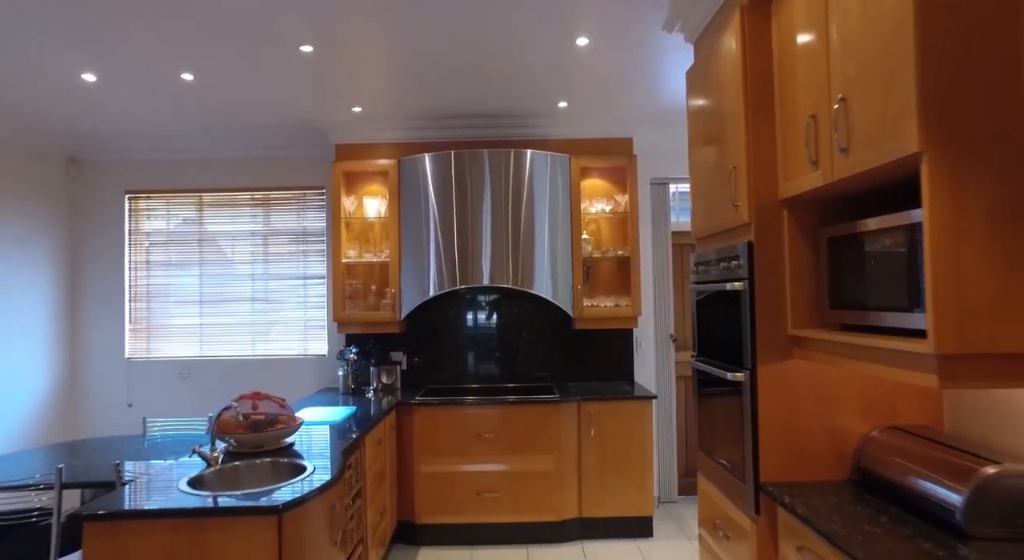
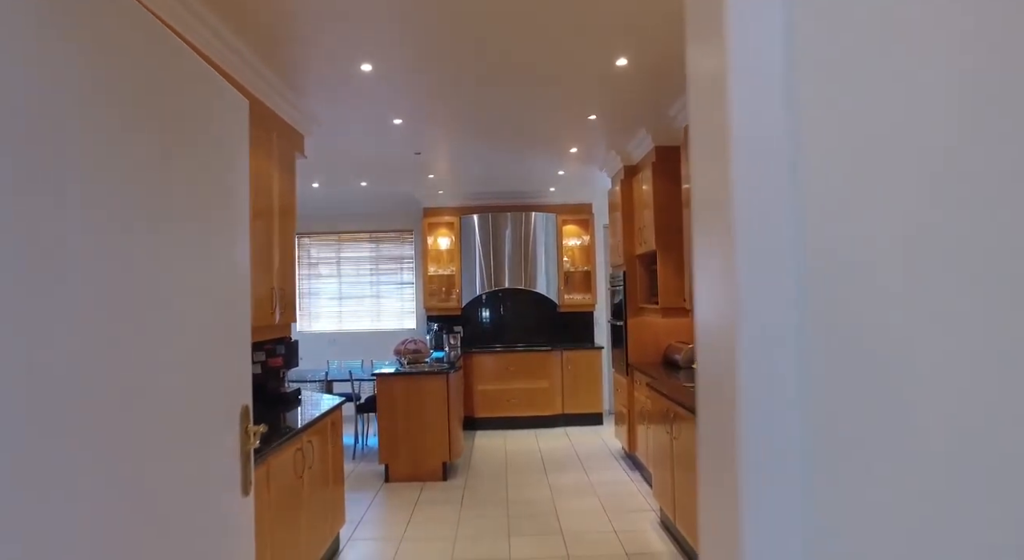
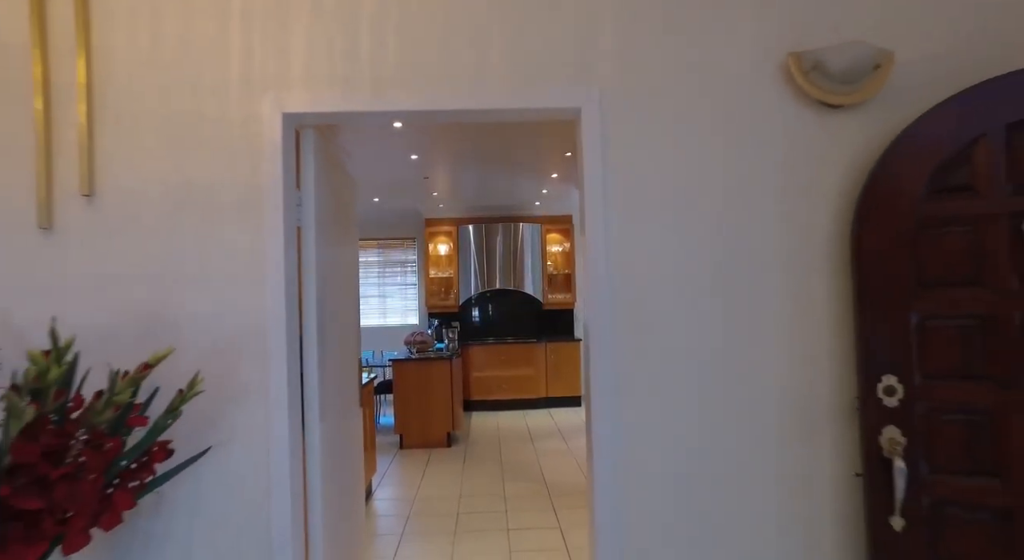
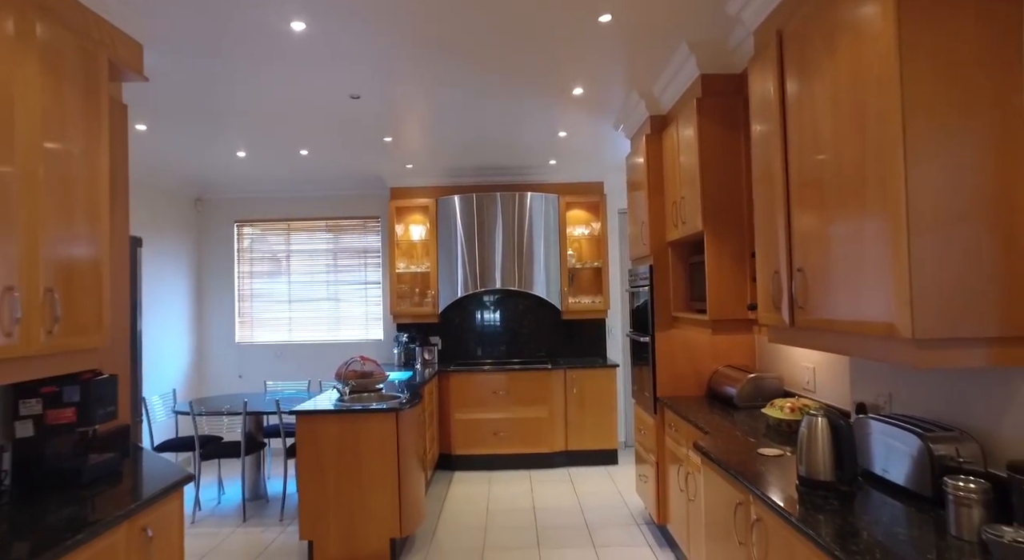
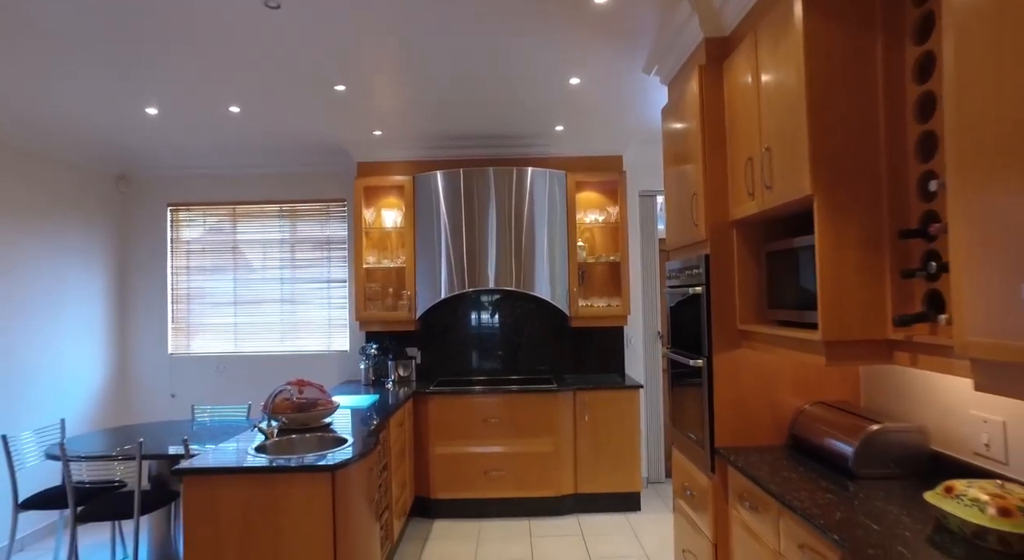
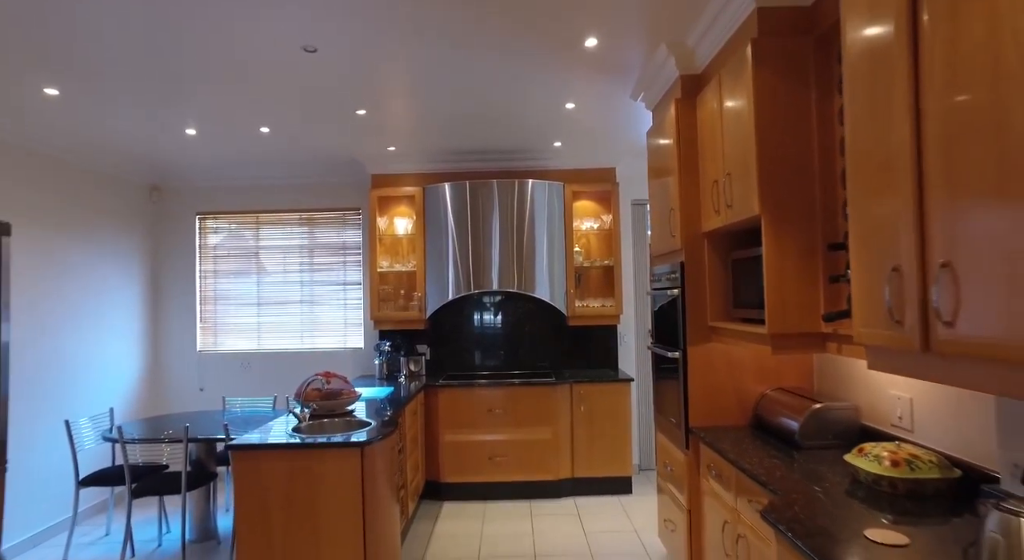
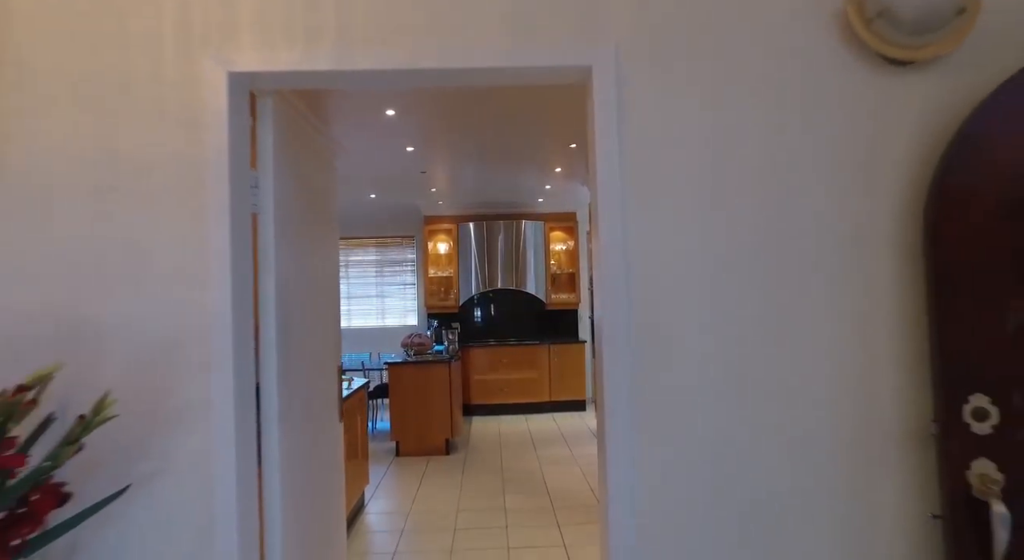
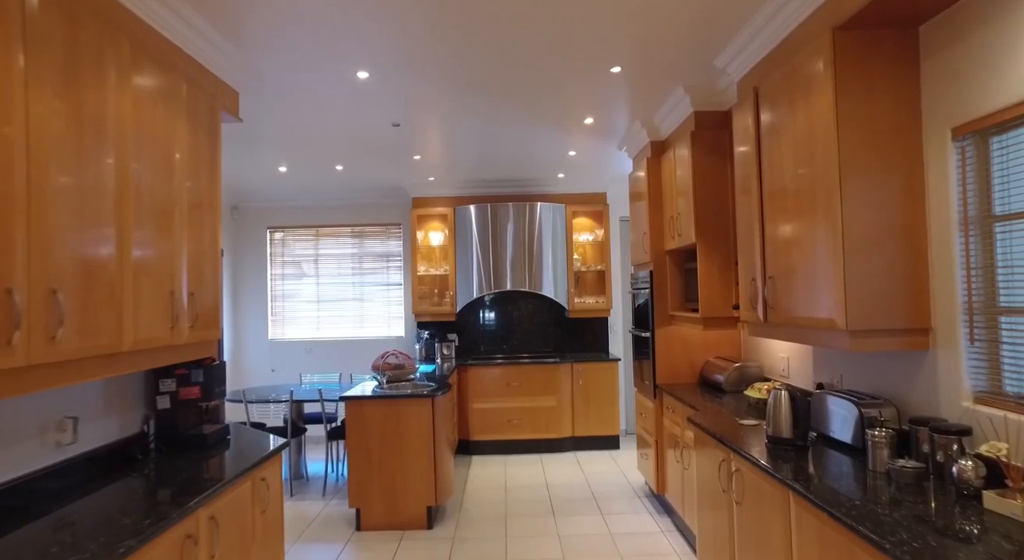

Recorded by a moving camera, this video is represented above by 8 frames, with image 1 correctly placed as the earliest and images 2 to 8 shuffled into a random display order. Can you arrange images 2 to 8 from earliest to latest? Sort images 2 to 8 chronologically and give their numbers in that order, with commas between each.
5, 6, 4, 8, 2, 7, 3
